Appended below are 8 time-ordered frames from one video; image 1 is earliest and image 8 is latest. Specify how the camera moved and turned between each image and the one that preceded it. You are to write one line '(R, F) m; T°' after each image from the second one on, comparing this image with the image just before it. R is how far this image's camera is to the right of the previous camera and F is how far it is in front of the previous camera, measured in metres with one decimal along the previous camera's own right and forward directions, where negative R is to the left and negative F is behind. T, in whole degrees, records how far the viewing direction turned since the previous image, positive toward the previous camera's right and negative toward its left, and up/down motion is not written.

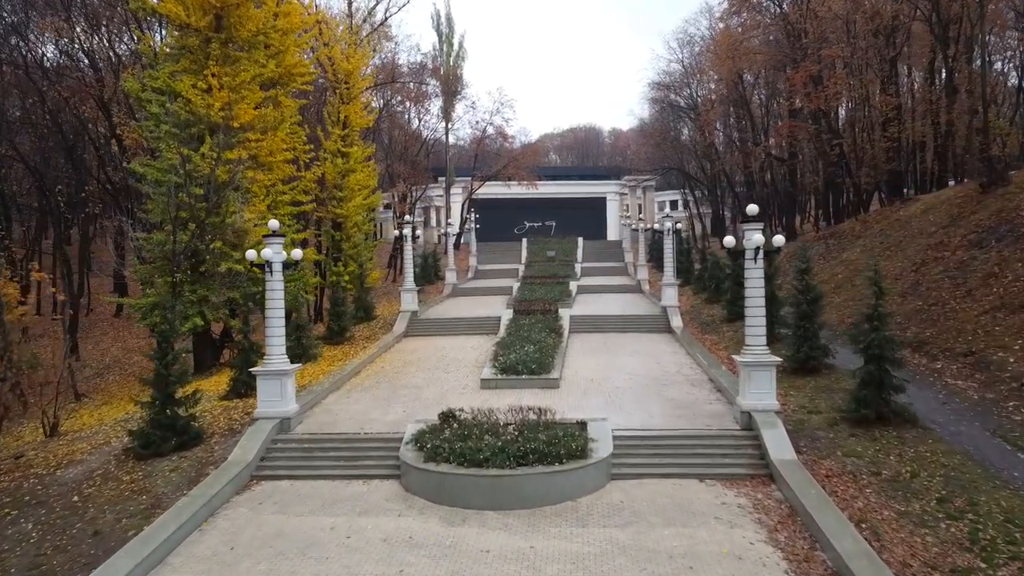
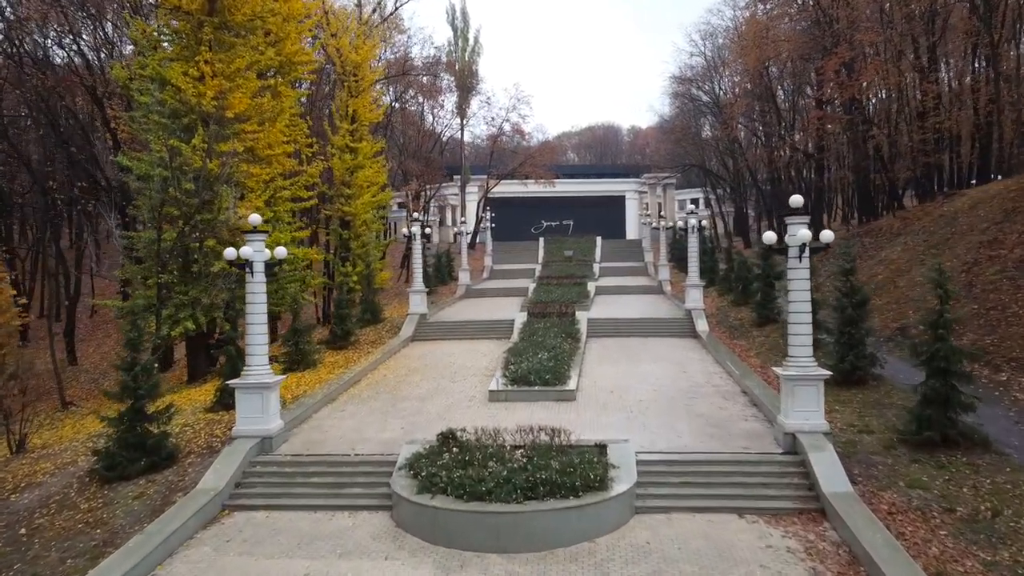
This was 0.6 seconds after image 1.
(+0.1, +1.3) m; -1°
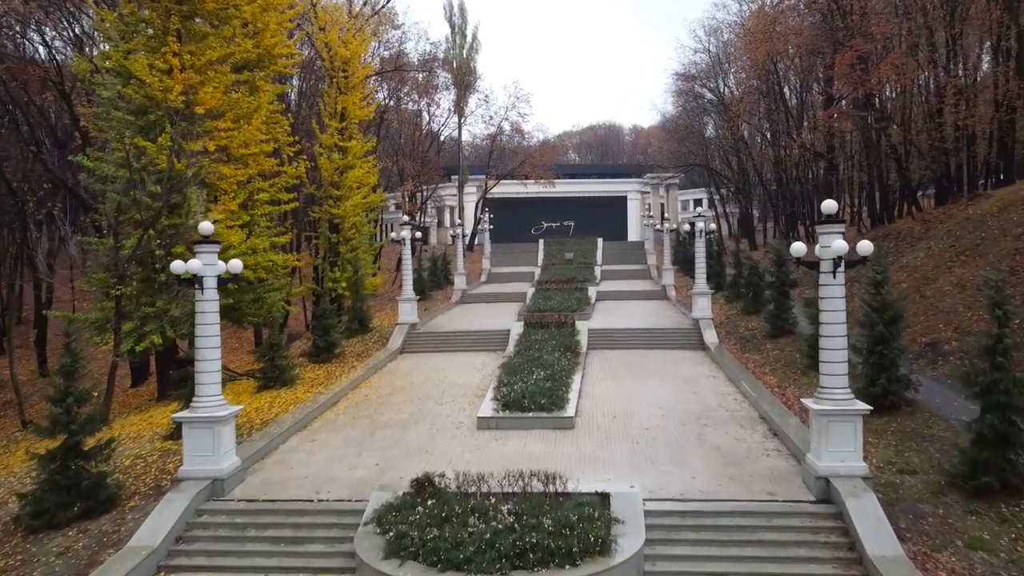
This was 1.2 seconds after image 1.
(+0.1, +1.3) m; 0°
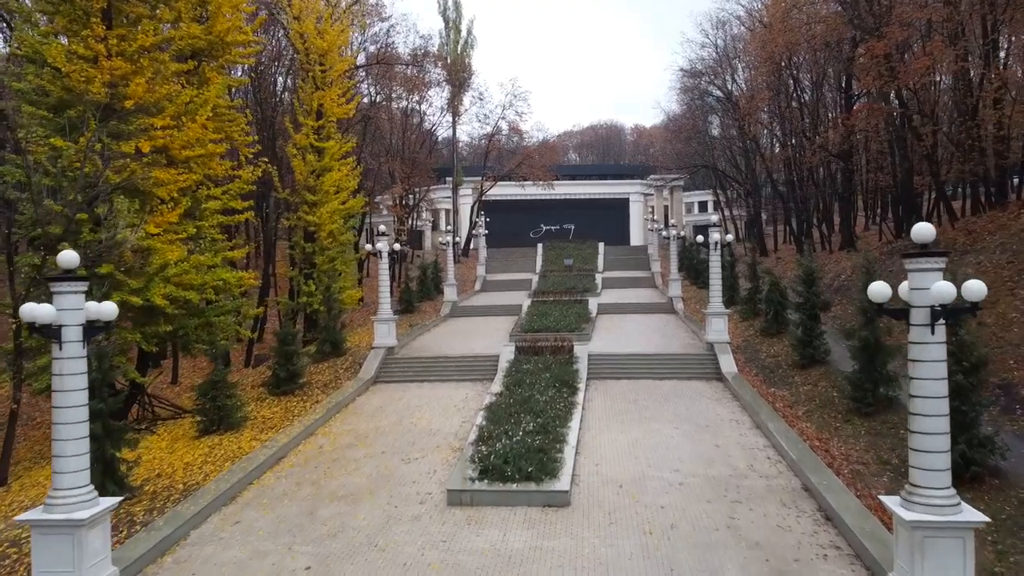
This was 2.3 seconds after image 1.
(+0.3, +2.4) m; 0°
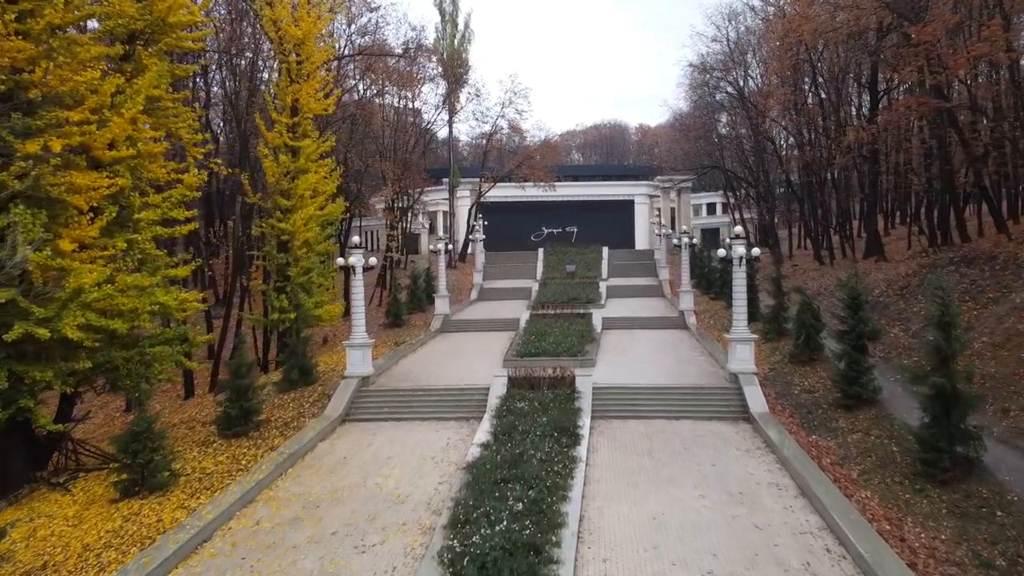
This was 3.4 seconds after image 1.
(+0.2, +2.4) m; 0°
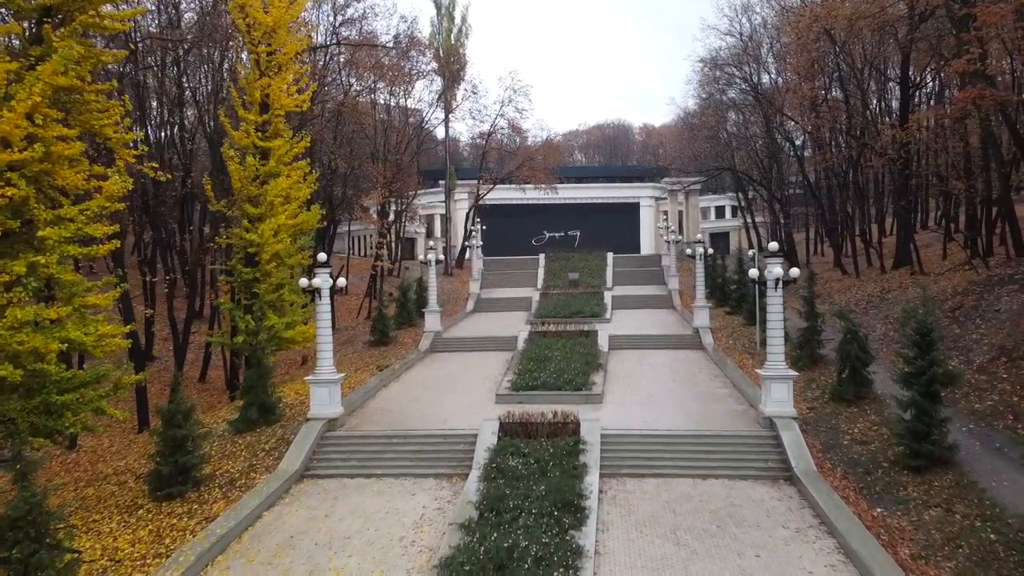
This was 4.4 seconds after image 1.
(+0.2, +2.5) m; 0°
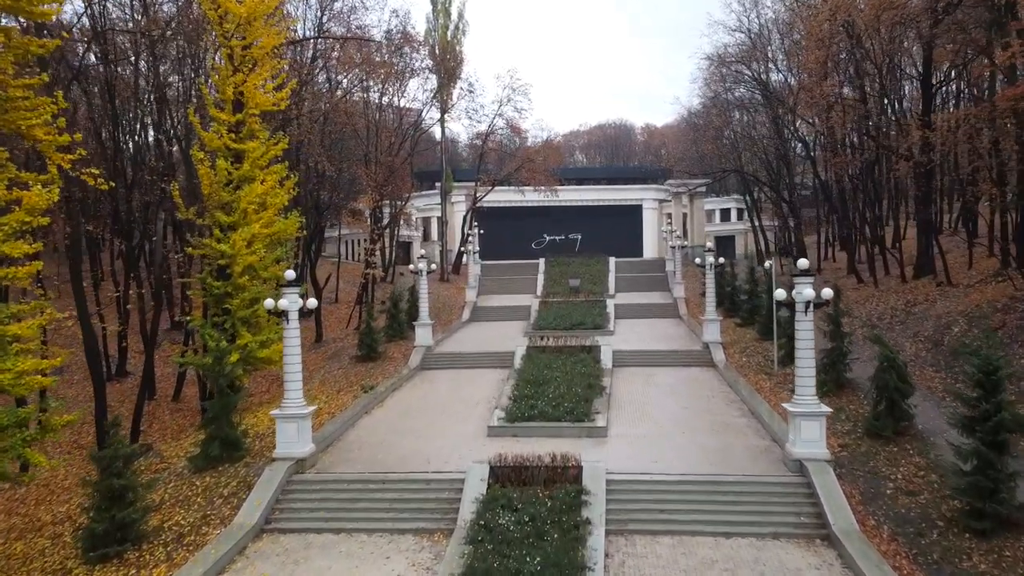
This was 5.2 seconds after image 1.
(+0.1, +1.6) m; 0°
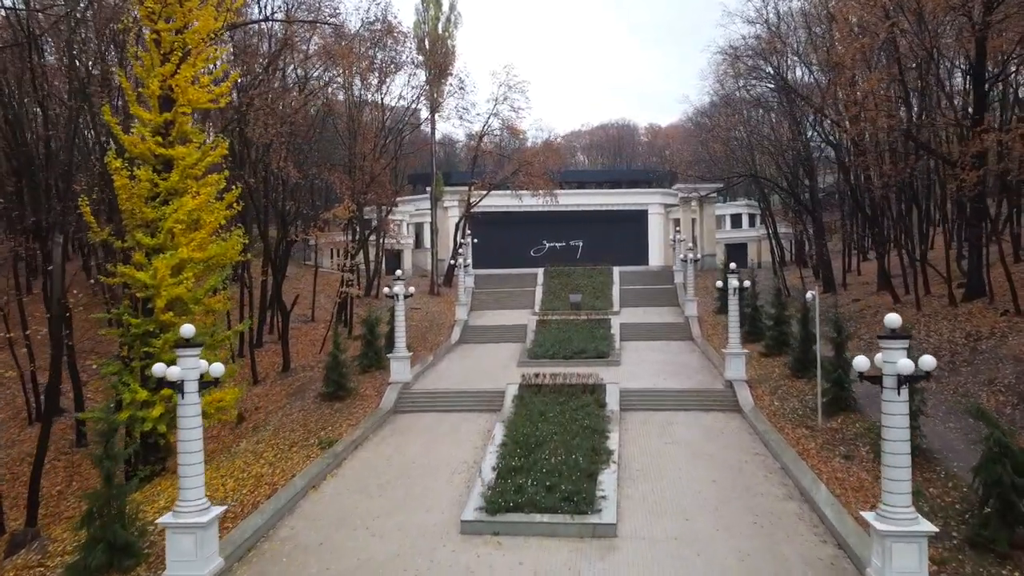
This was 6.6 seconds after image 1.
(+0.3, +3.3) m; 0°
